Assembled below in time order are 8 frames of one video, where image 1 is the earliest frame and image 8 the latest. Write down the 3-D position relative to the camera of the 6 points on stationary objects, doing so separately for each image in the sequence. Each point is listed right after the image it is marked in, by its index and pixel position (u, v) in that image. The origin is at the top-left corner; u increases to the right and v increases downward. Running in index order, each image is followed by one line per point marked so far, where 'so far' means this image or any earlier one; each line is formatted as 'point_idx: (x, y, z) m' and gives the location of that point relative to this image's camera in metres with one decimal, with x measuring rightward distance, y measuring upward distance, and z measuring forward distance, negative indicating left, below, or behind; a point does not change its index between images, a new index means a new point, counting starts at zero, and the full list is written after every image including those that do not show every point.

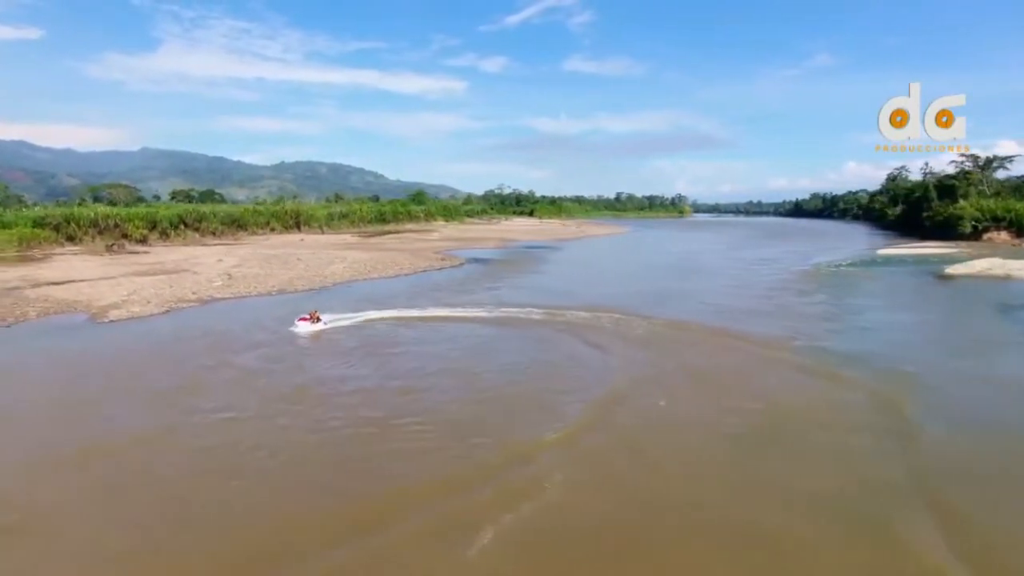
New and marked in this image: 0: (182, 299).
0: (-10.1, -0.3, +19.8) m
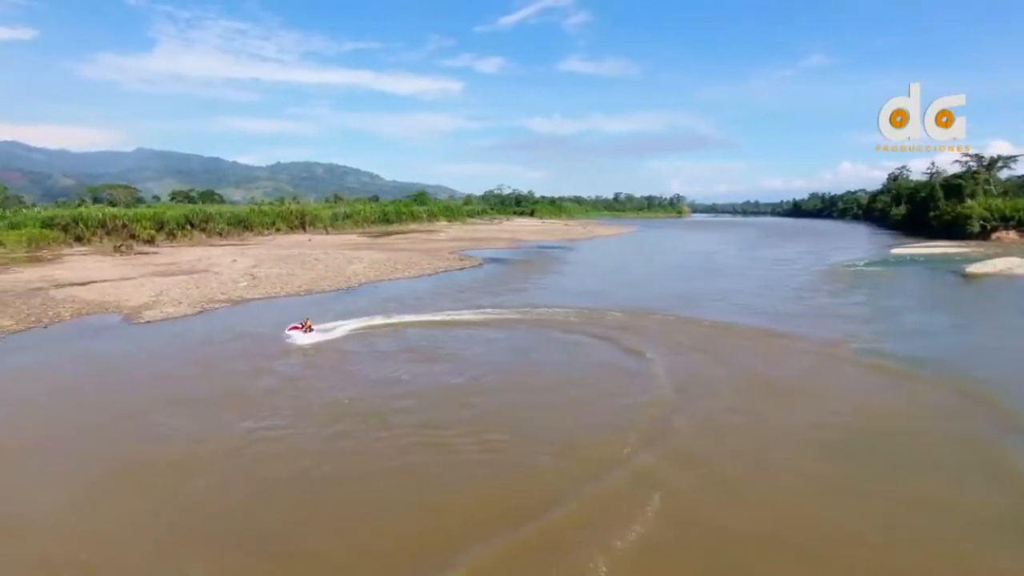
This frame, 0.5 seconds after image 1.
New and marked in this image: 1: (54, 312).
0: (-9.1, -0.3, +19.6) m
1: (-12.7, -0.7, +17.7) m
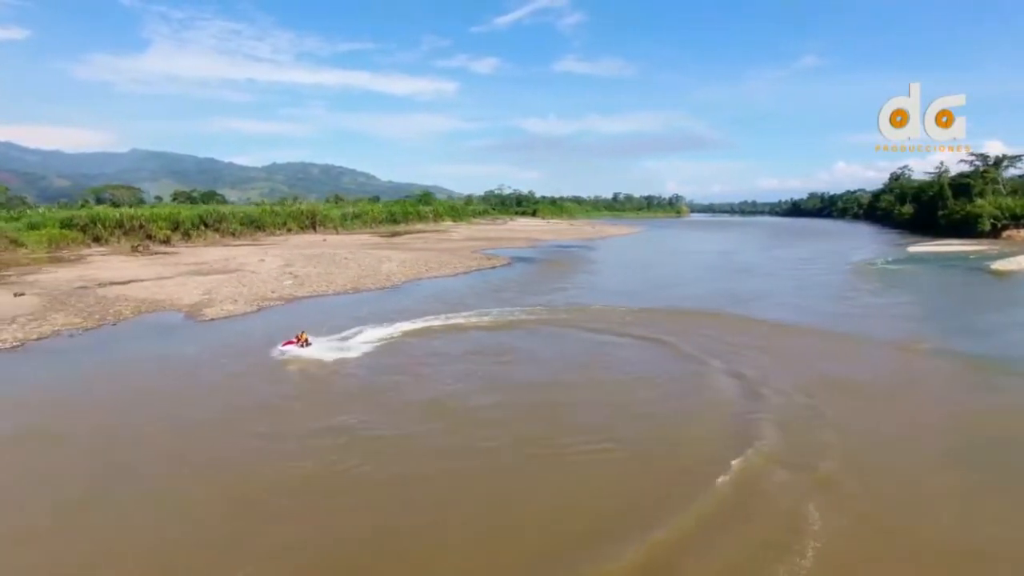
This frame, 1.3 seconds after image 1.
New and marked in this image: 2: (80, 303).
0: (-7.6, -0.3, +19.9) m
1: (-11.2, -0.6, +17.9) m
2: (-13.2, -0.4, +19.4) m
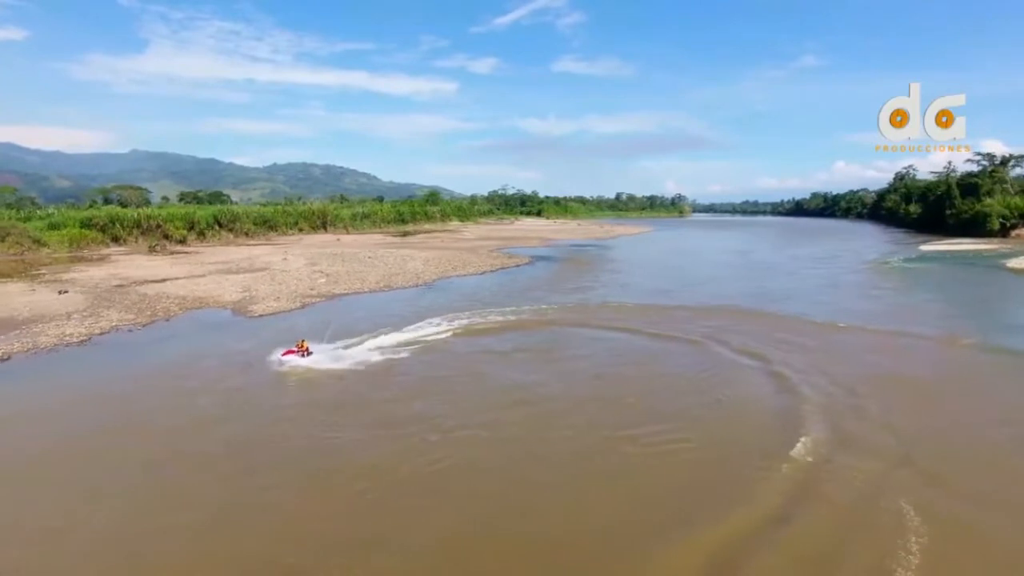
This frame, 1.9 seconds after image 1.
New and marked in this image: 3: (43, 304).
0: (-6.6, -0.2, +20.4) m
1: (-10.1, -0.5, +18.4) m
2: (-12.1, -0.4, +19.9) m
3: (-13.7, -0.5, +18.8) m
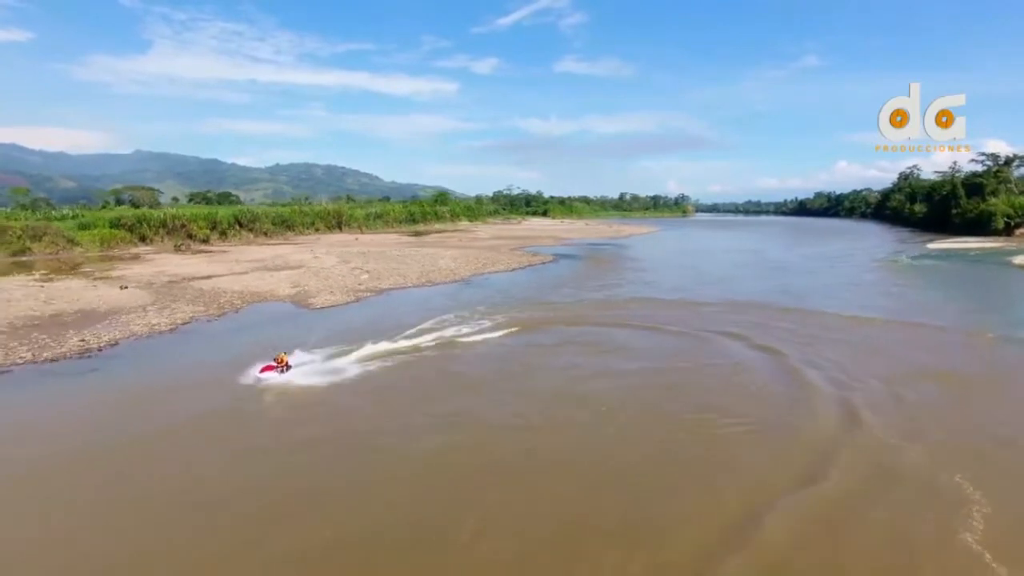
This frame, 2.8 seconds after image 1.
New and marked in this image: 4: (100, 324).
0: (-5.3, 0.0, +21.7) m
1: (-8.9, -0.4, +19.7) m
2: (-10.9, -0.2, +21.3) m
3: (-12.5, -0.3, +20.1) m
4: (-10.3, -0.9, +16.0) m
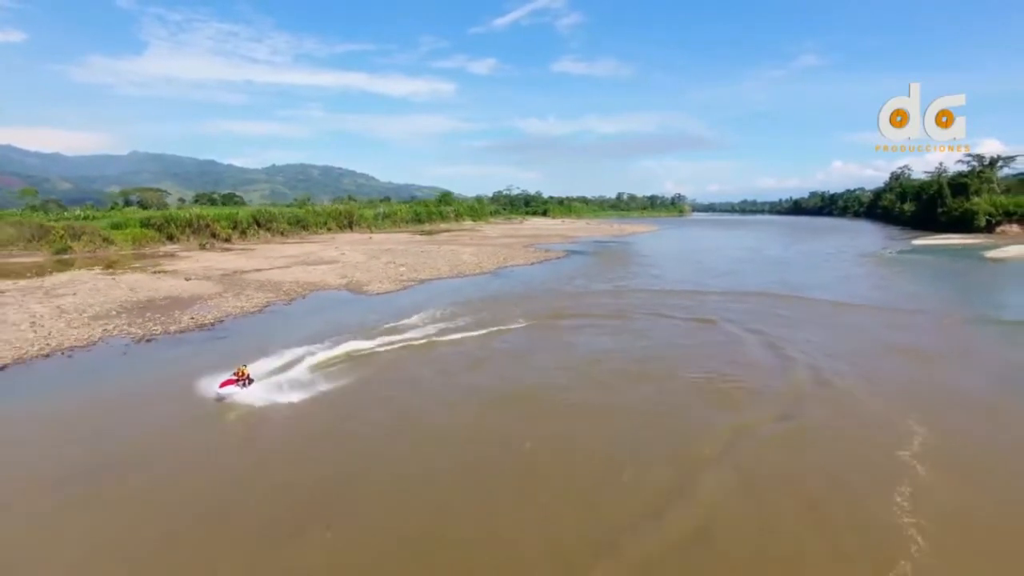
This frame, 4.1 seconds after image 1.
0: (-4.4, +0.4, +24.5) m
1: (-7.9, 0.0, +22.5) m
2: (-10.0, +0.1, +24.0) m
3: (-11.6, 0.0, +22.9) m
4: (-9.4, -0.6, +18.8) m
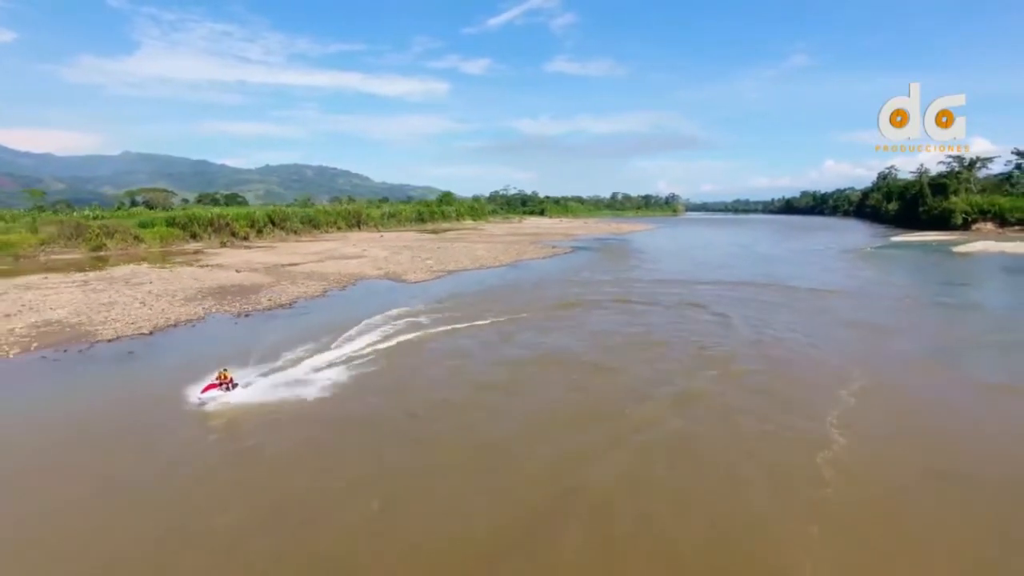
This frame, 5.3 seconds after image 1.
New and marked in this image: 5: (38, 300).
0: (-3.7, +0.8, +27.6) m
1: (-7.2, +0.4, +25.6) m
2: (-9.3, +0.6, +27.1) m
3: (-10.8, +0.4, +26.0) m
4: (-8.6, -0.1, +21.9) m
5: (-14.6, -0.4, +19.3) m
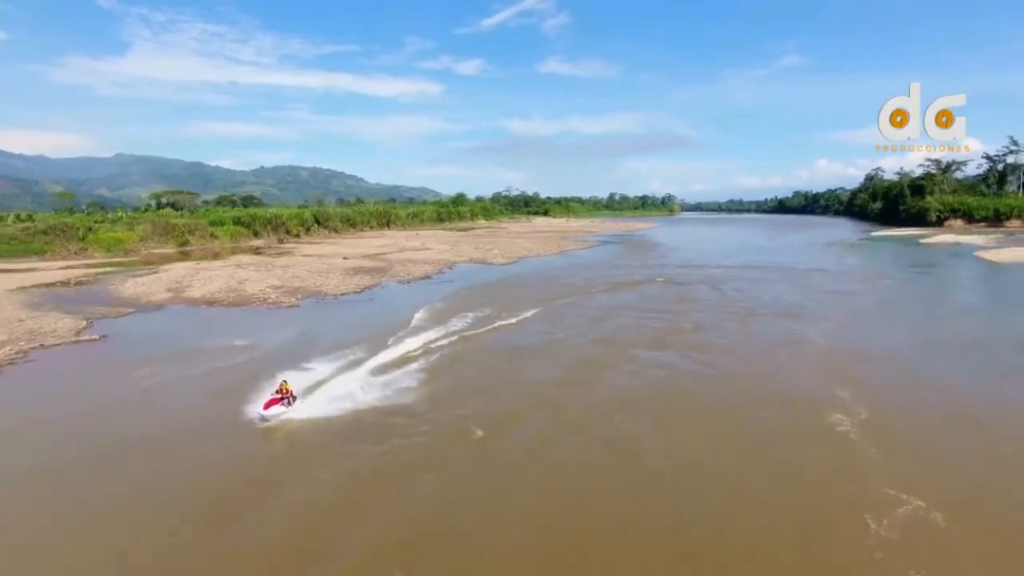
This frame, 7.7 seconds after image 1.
0: (-0.7, +1.7, +34.8) m
1: (-4.2, +1.3, +32.7) m
2: (-6.3, +1.5, +34.2) m
3: (-7.9, +1.3, +33.0) m
4: (-5.6, +0.8, +29.0) m
5: (-11.6, +0.5, +26.3) m
